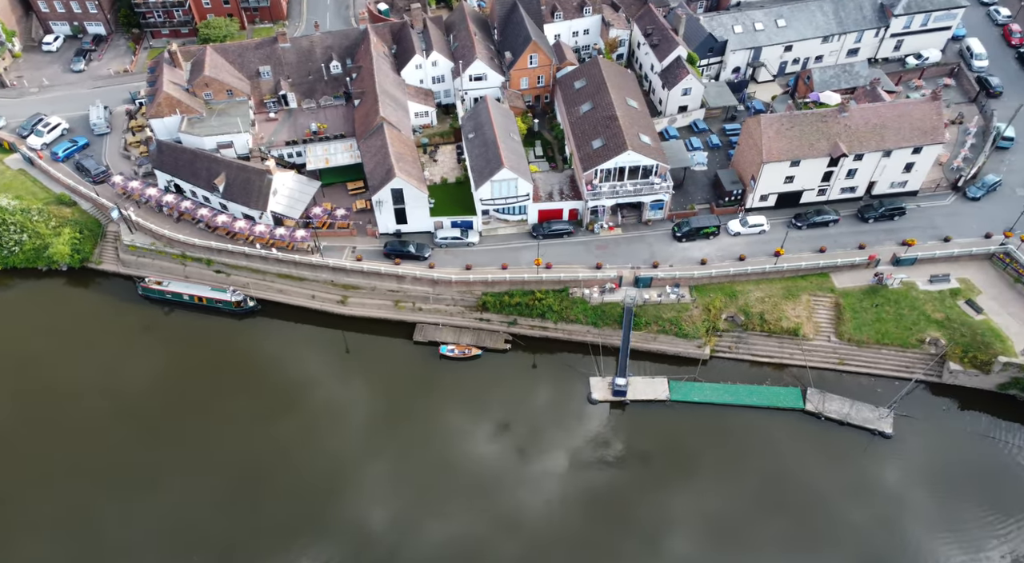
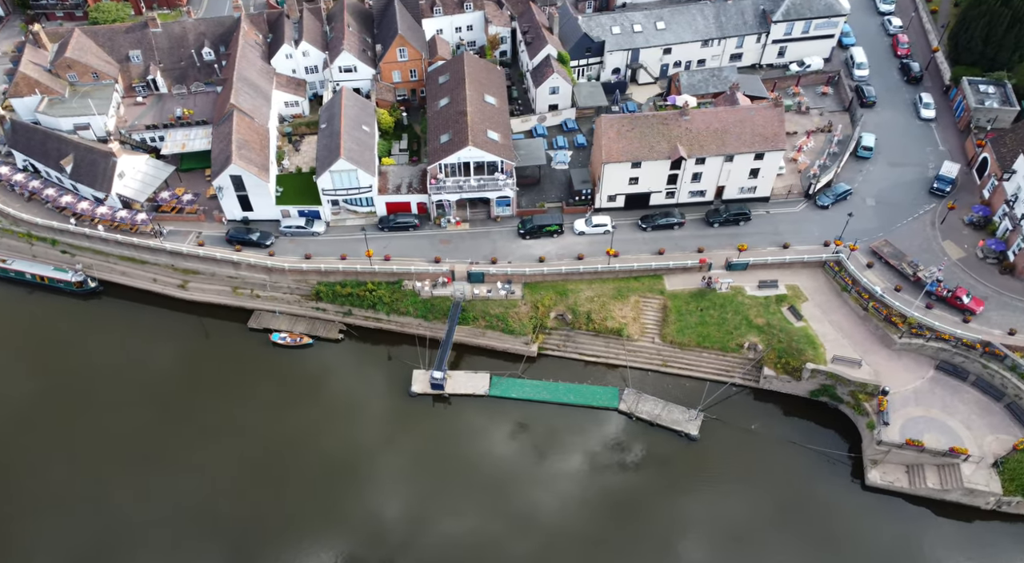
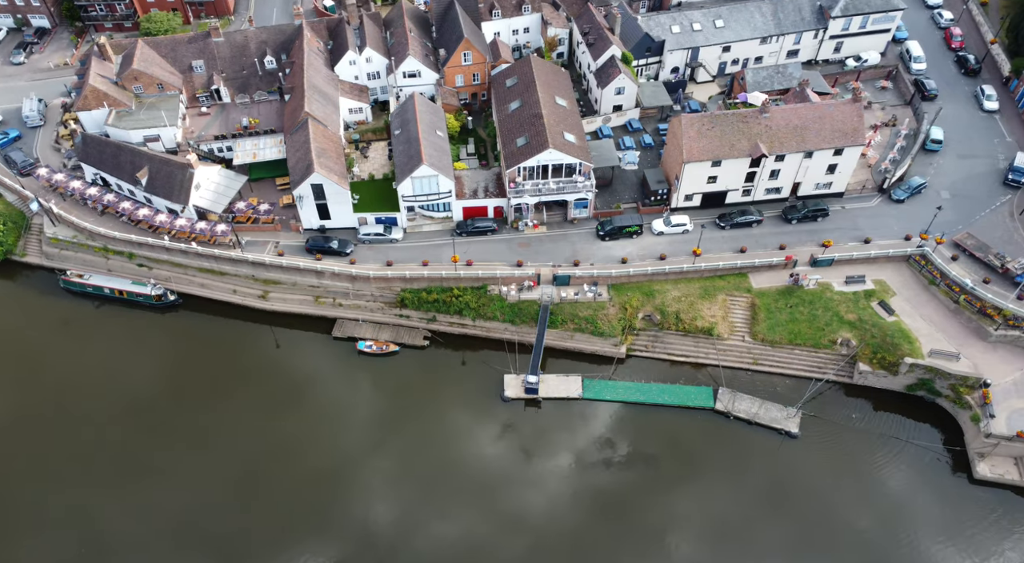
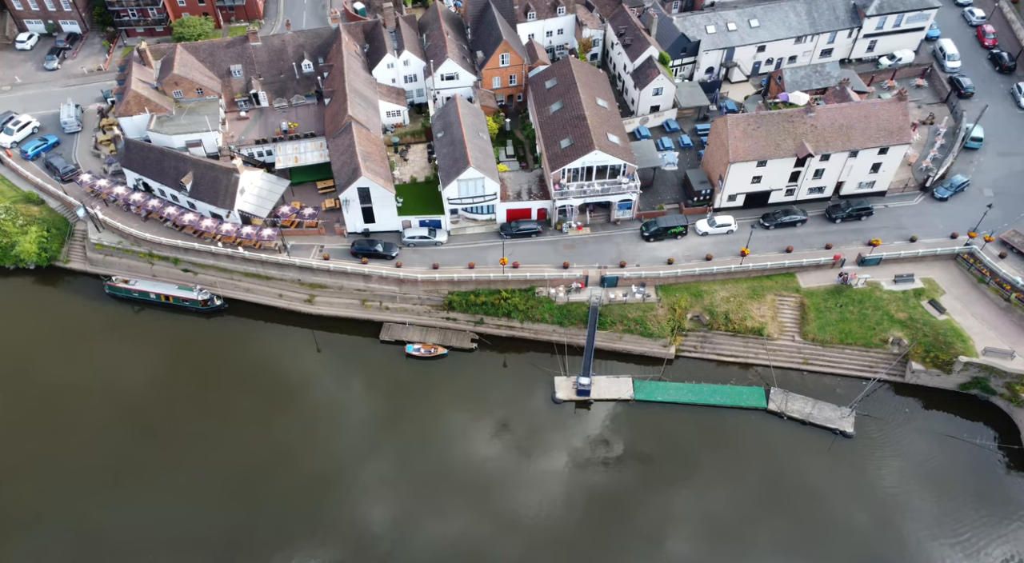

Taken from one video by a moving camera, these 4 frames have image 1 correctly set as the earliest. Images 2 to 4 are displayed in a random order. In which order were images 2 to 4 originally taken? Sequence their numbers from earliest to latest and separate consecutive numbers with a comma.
4, 3, 2
